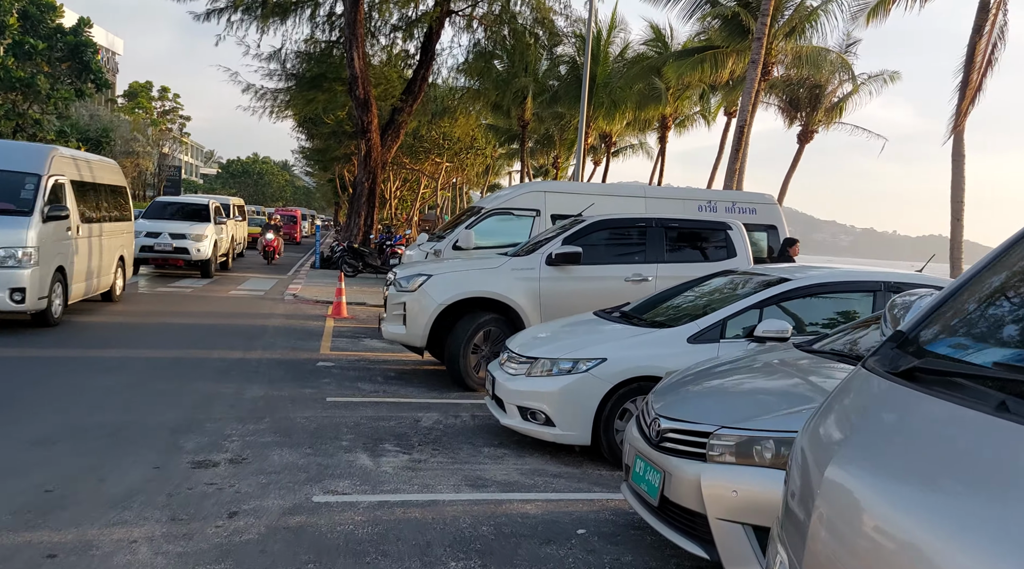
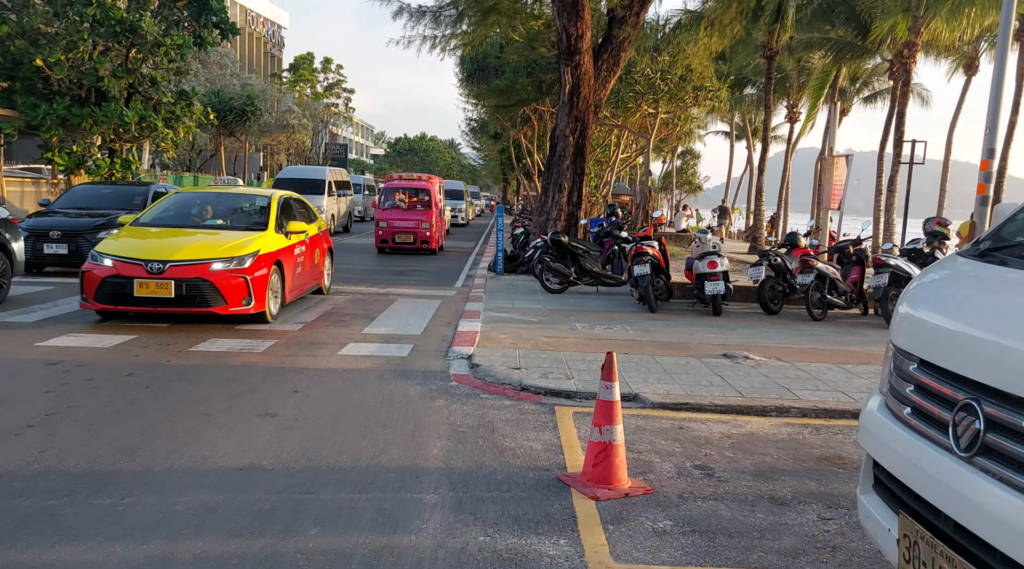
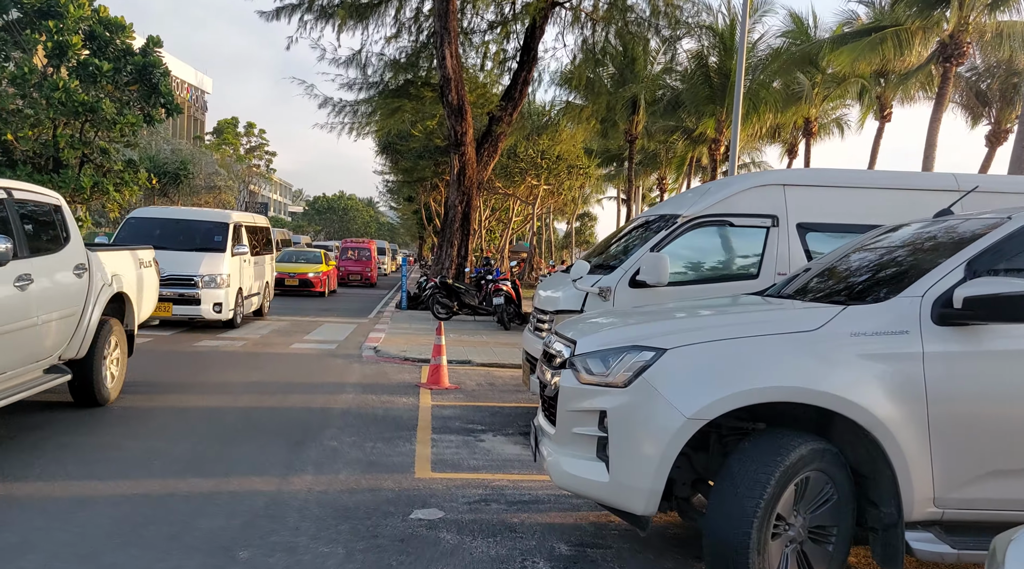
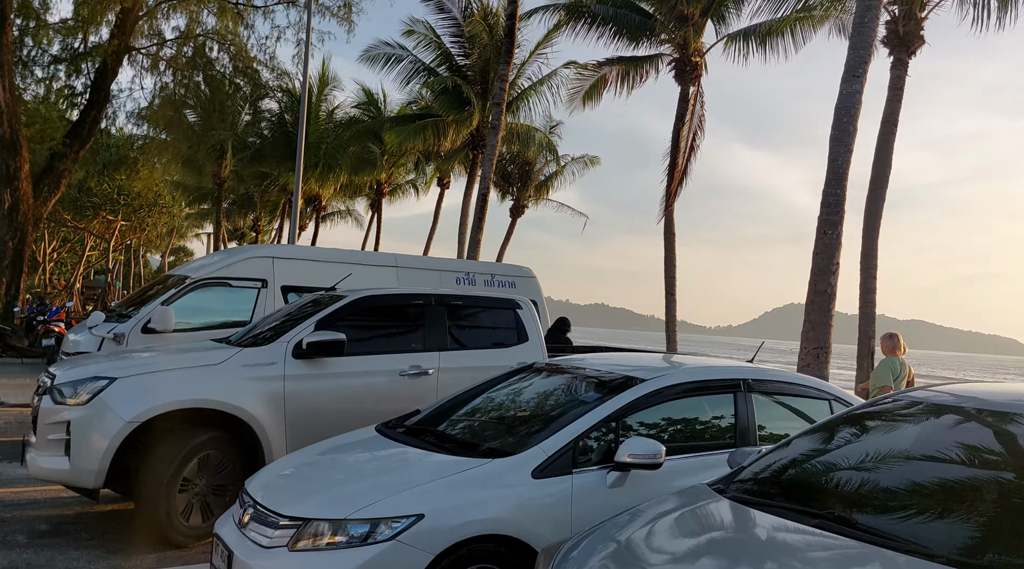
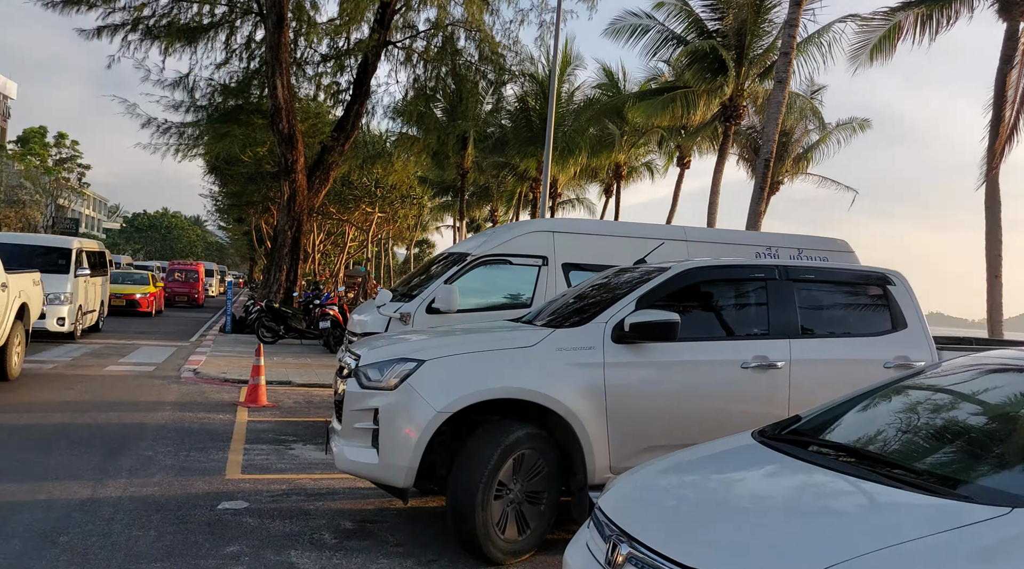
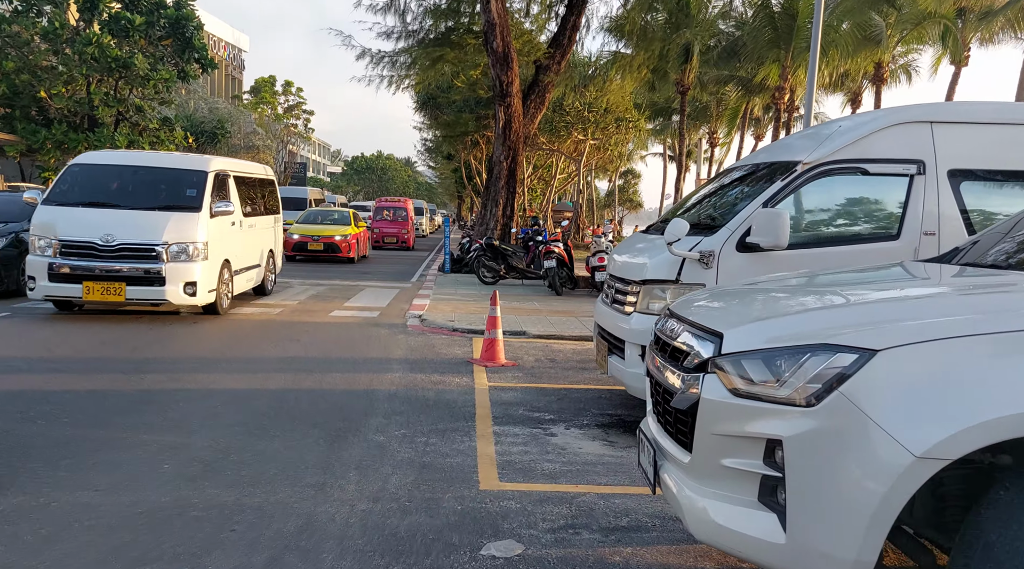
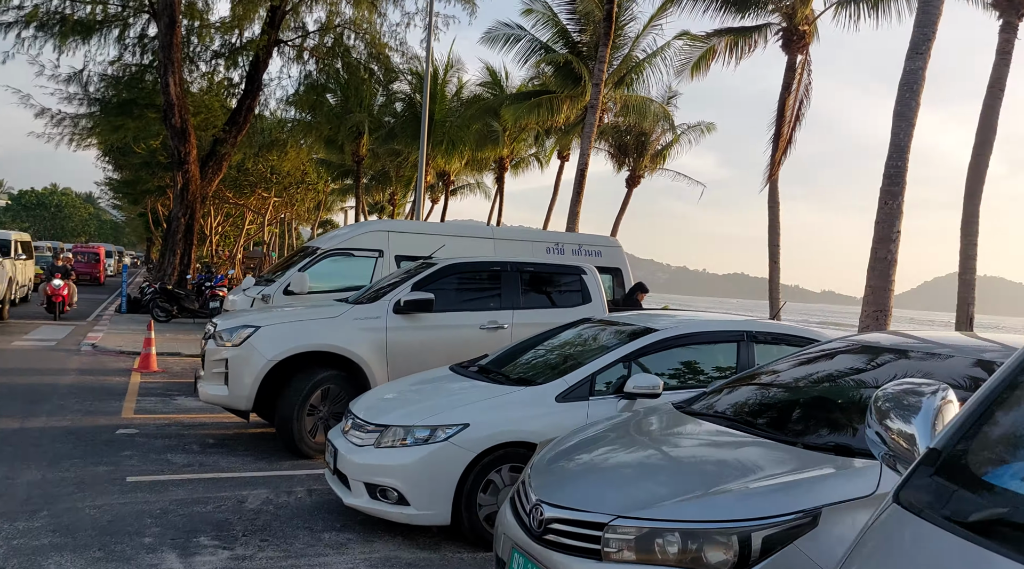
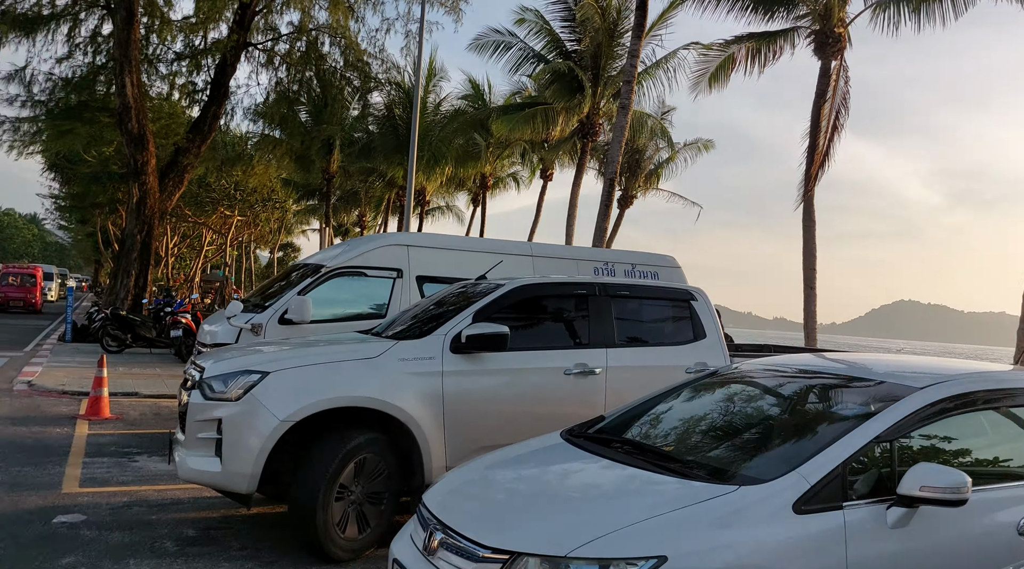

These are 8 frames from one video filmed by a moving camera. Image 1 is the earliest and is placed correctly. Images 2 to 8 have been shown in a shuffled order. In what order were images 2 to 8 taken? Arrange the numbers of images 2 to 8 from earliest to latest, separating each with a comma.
7, 4, 8, 5, 3, 6, 2
